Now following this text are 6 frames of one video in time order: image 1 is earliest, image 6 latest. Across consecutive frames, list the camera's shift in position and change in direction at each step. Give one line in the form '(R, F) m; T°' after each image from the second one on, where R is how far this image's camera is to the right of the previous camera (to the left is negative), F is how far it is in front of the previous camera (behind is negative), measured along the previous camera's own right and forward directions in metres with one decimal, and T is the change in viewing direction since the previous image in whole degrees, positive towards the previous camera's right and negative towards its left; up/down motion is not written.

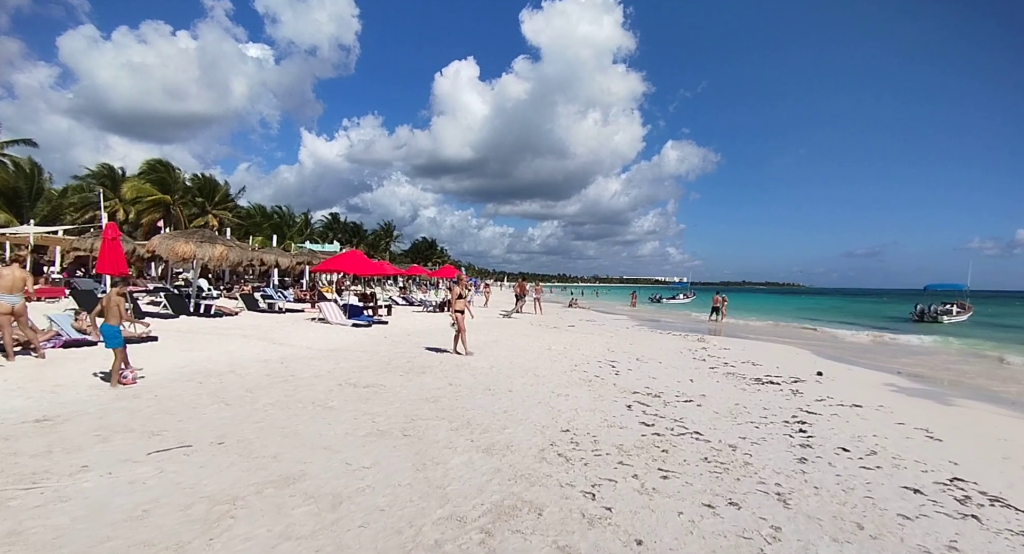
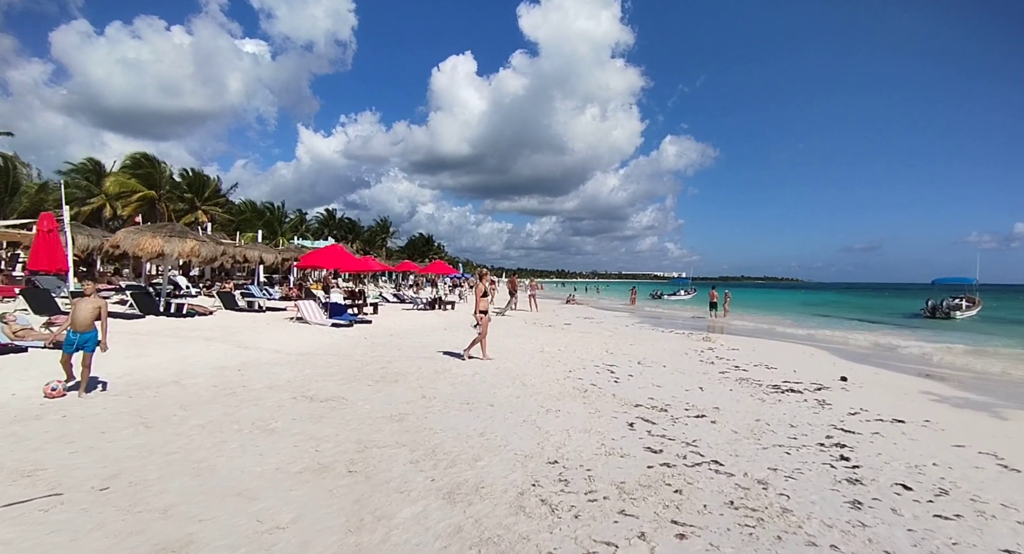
(+0.2, +1.0) m; 0°
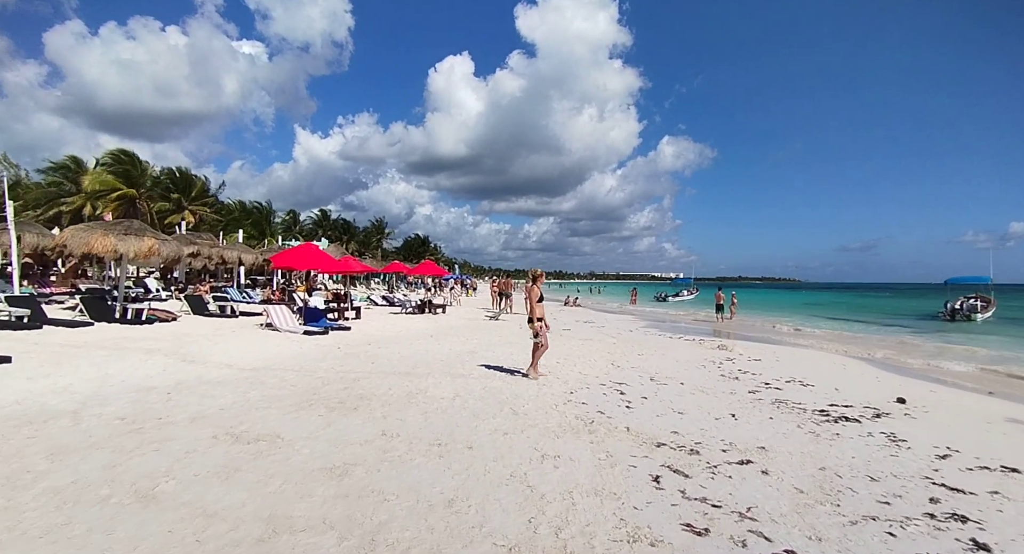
(+0.1, +1.5) m; 0°
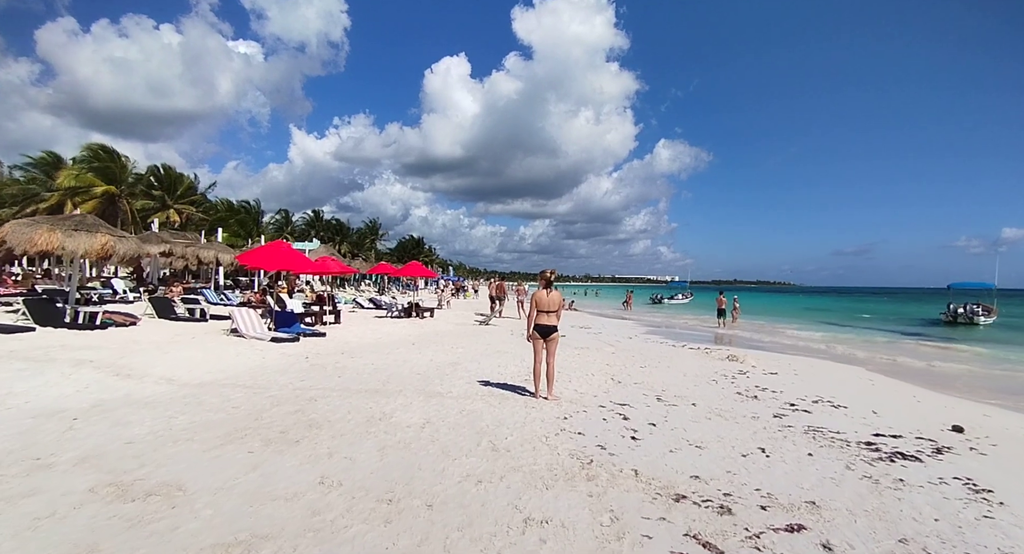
(+0.2, +1.2) m; +1°
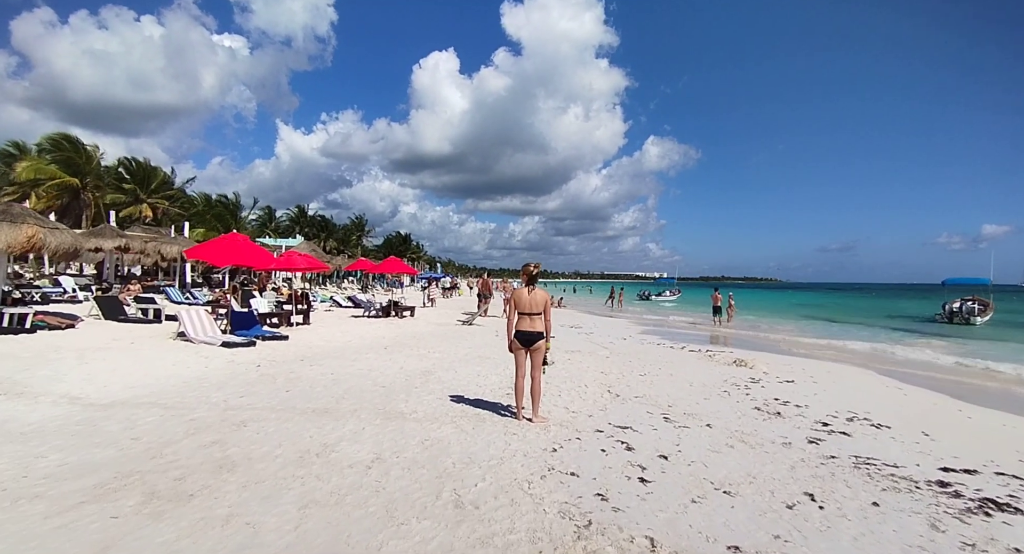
(+0.1, +1.3) m; +1°
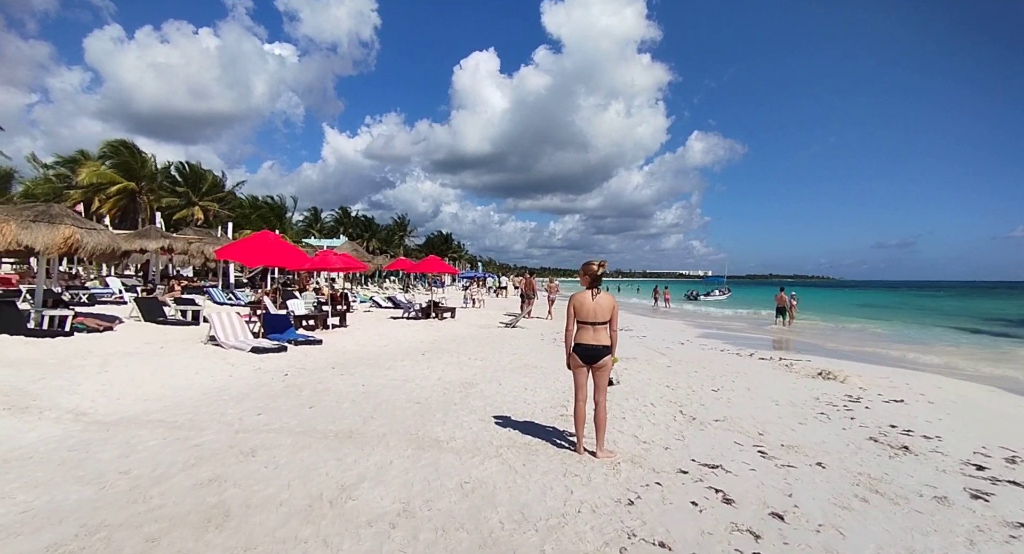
(-0.2, +1.1) m; -5°
